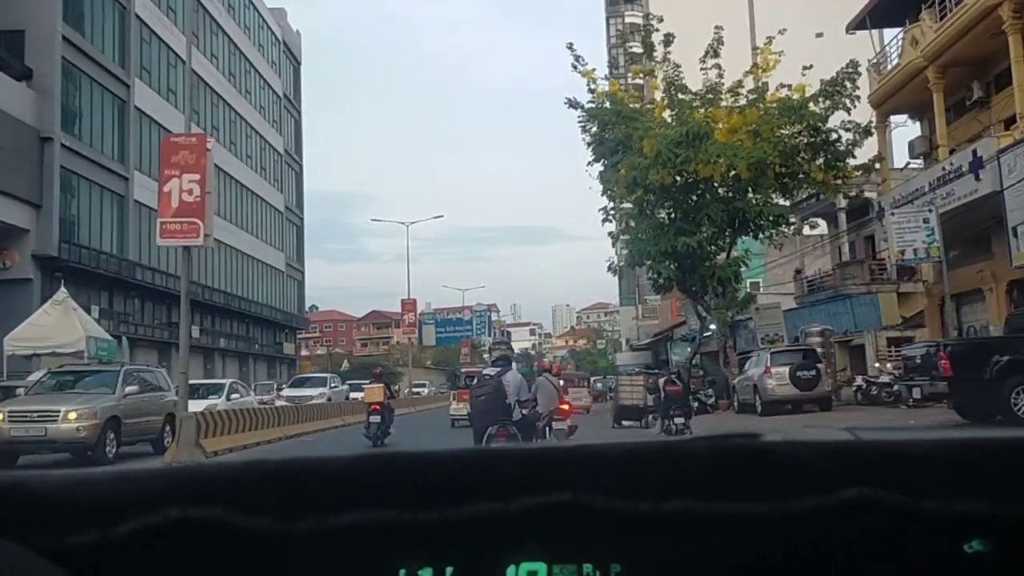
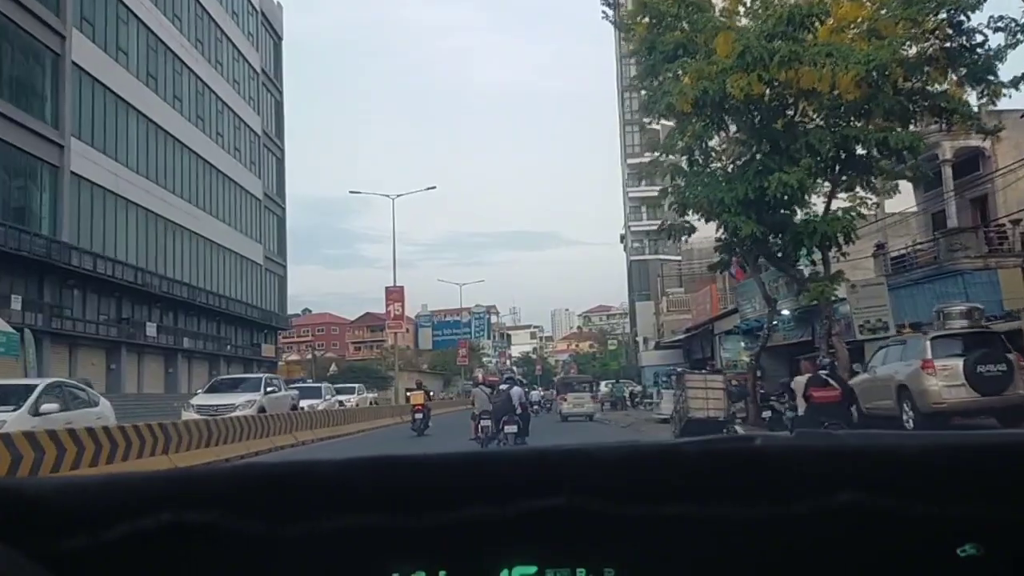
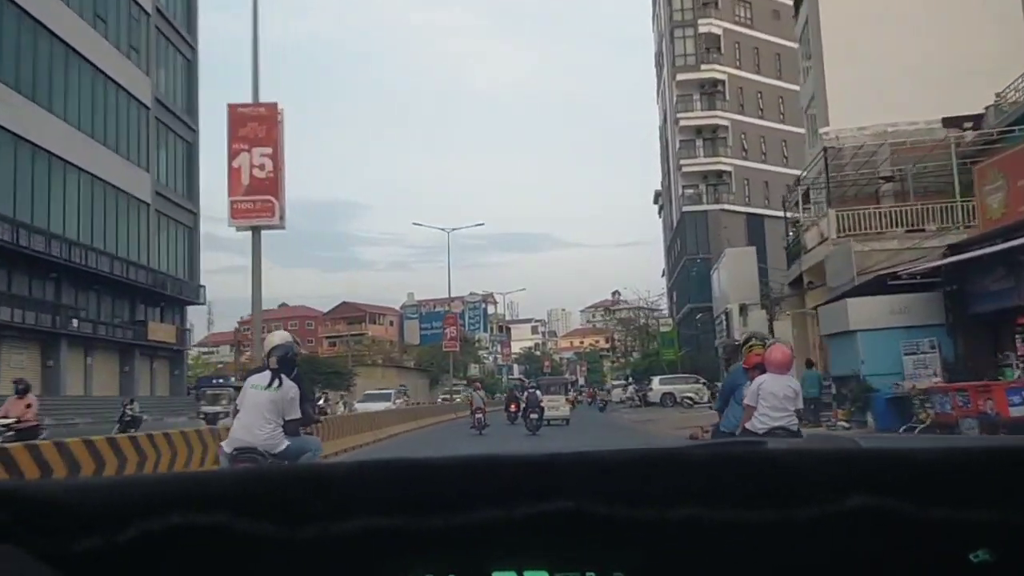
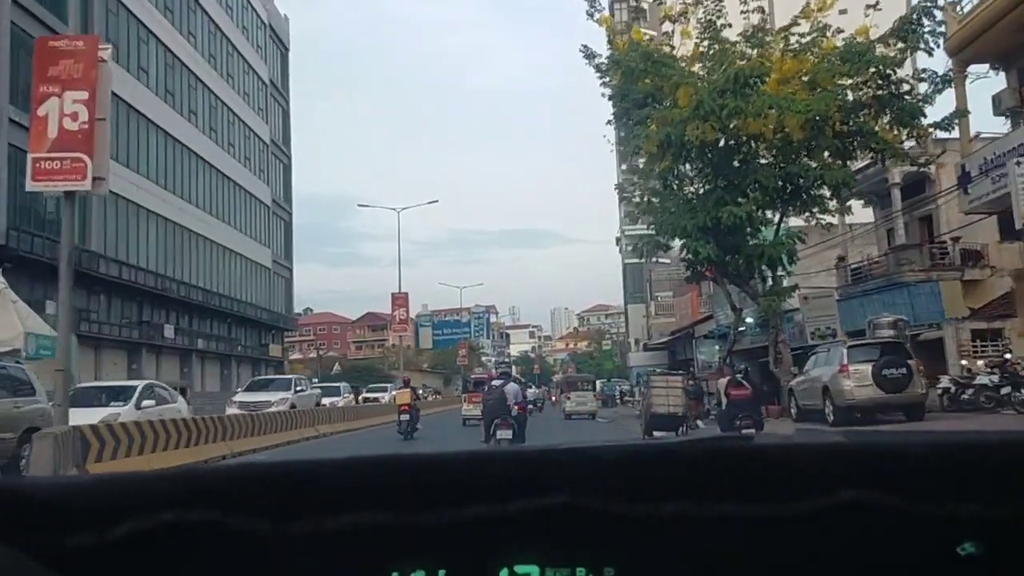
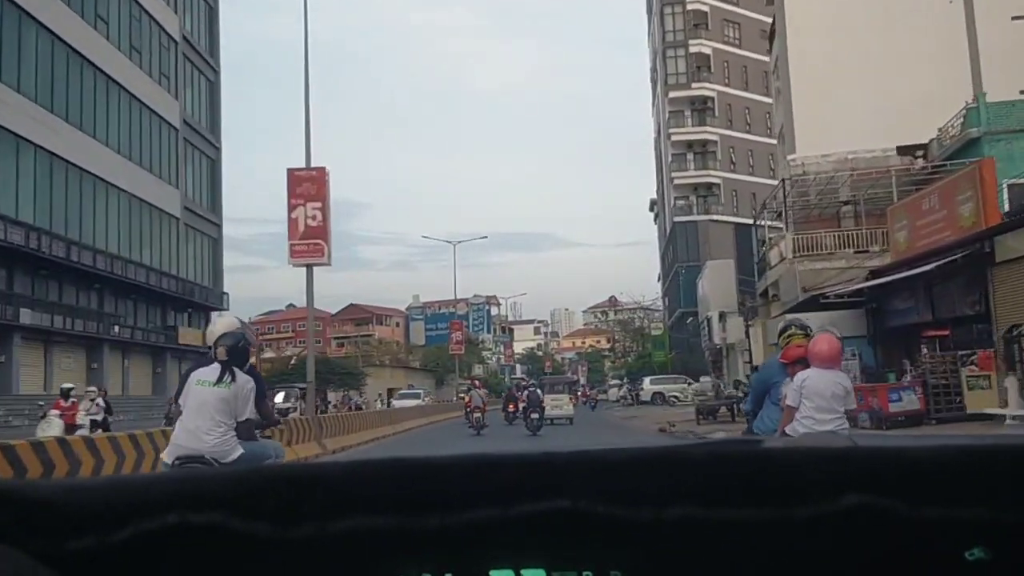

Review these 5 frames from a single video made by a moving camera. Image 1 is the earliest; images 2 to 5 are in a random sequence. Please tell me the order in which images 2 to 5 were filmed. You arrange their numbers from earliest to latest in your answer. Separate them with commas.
4, 2, 5, 3
